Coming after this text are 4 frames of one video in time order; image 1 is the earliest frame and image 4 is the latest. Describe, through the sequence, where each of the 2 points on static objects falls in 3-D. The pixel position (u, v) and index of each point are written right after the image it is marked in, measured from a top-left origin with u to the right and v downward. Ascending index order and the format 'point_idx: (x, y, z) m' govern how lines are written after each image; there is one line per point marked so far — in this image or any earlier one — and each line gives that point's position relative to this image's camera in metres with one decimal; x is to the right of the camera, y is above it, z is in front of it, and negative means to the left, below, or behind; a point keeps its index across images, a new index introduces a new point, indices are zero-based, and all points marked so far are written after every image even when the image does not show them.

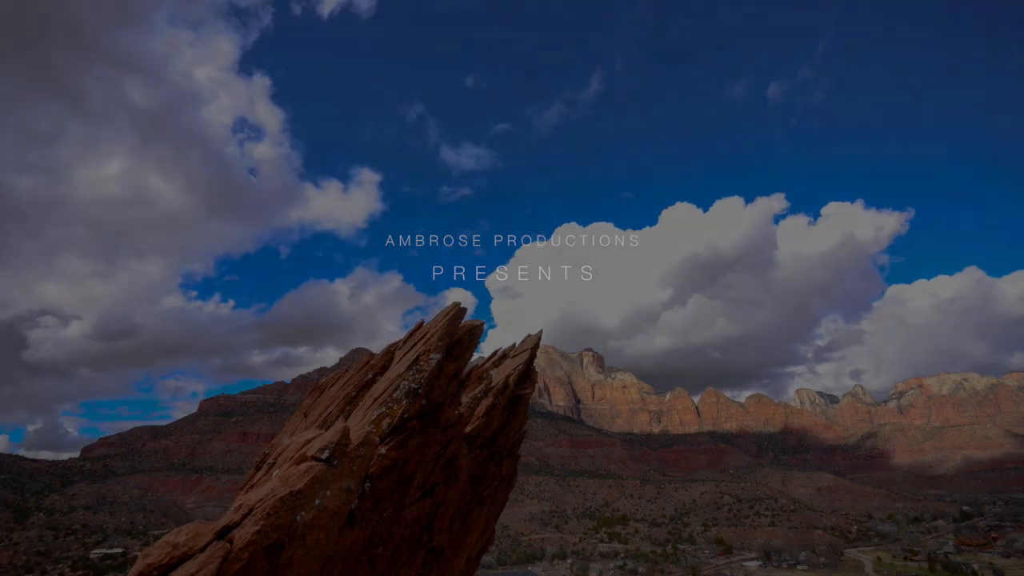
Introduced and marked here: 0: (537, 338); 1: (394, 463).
0: (+1.1, -2.2, +17.2) m
1: (-2.4, -3.7, +8.5) m
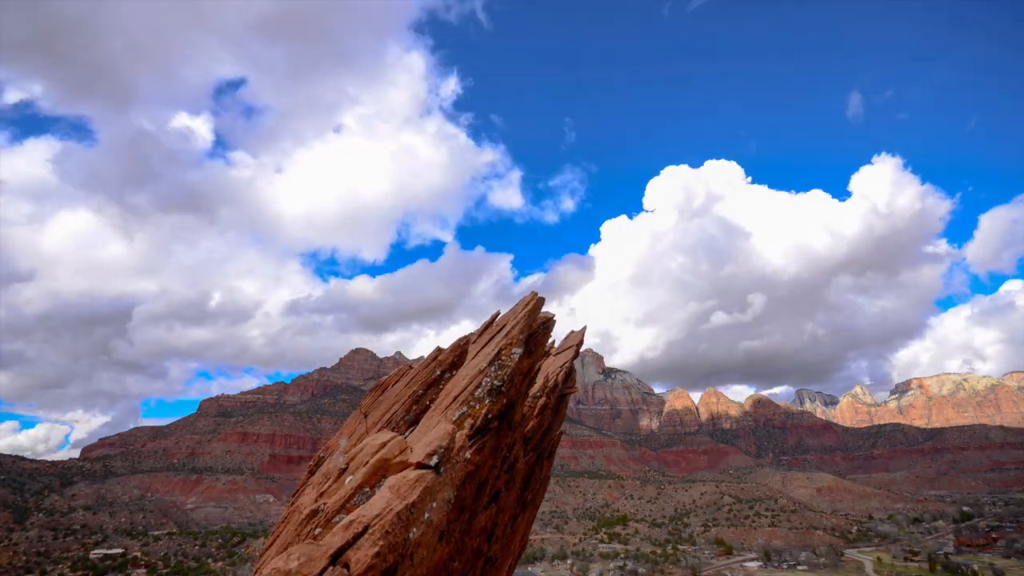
0: (+2.8, -2.0, +16.5) m
1: (-0.7, -3.5, +7.8) m
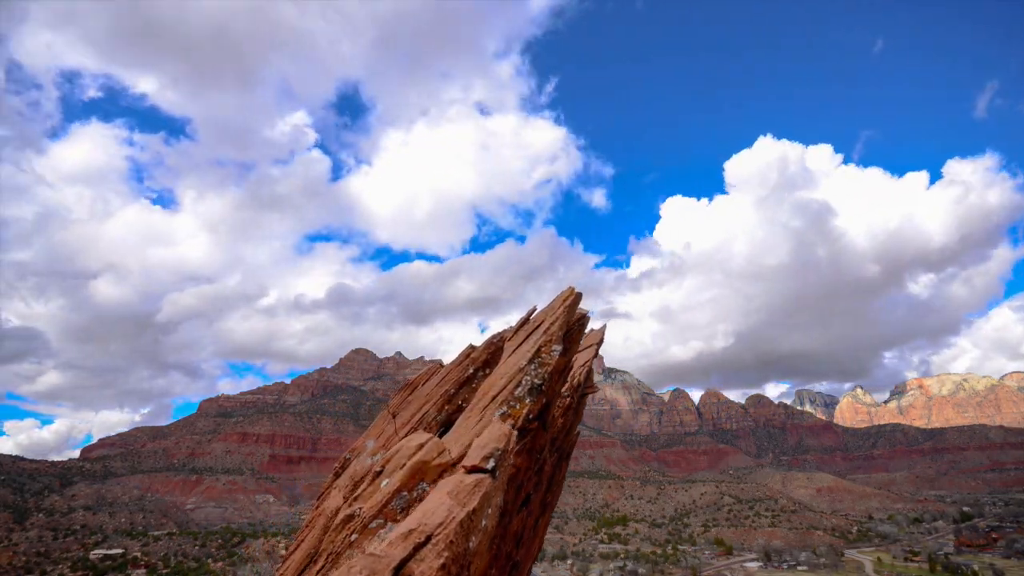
0: (+5.6, -1.2, +12.2) m
1: (+2.1, -2.7, +3.5) m
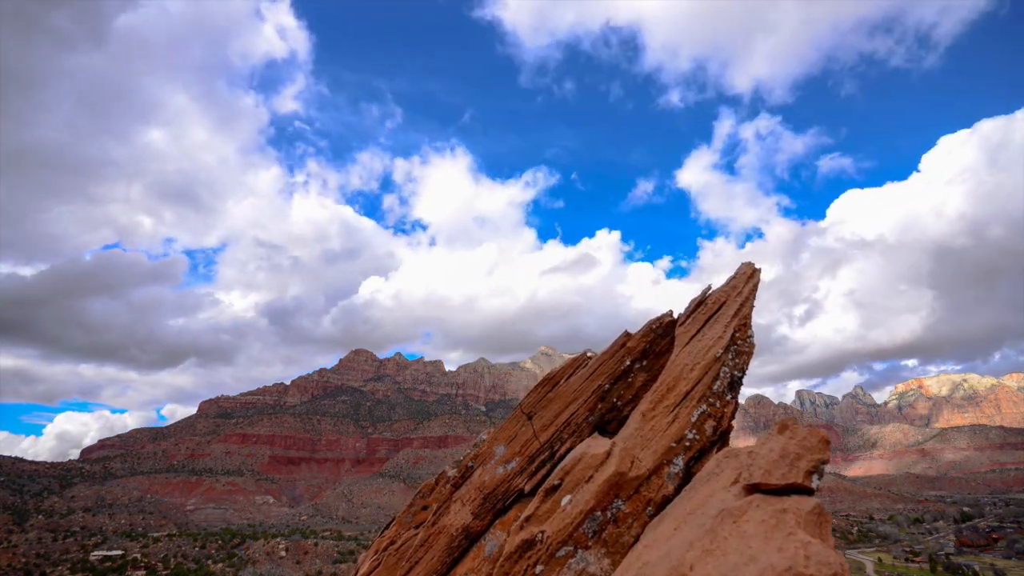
0: (+6.2, -0.9, +12.0) m
1: (+2.7, -2.4, +3.3) m
